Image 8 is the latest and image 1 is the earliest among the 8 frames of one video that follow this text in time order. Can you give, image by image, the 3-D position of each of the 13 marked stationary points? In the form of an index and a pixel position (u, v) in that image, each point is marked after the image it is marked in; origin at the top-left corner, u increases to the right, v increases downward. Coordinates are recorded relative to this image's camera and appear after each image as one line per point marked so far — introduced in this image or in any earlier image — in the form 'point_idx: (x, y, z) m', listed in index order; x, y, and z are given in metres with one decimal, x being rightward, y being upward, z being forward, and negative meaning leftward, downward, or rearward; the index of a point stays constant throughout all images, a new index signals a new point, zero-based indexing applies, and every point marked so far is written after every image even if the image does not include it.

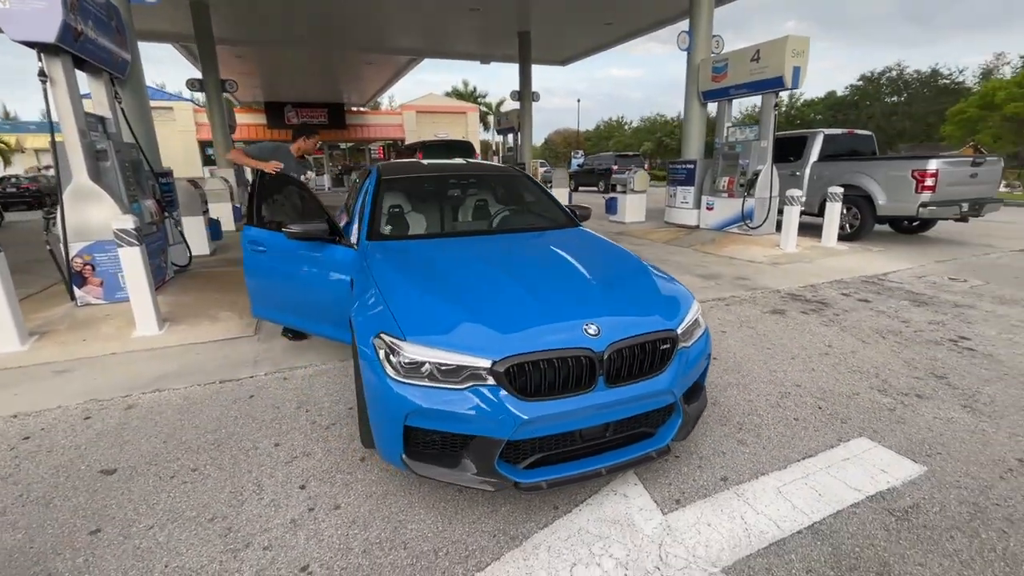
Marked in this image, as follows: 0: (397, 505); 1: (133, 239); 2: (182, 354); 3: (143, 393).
0: (-0.5, -1.0, +2.3) m
1: (-3.3, +0.4, +4.1) m
2: (-2.8, -0.5, +4.0) m
3: (-2.5, -0.7, +3.3) m
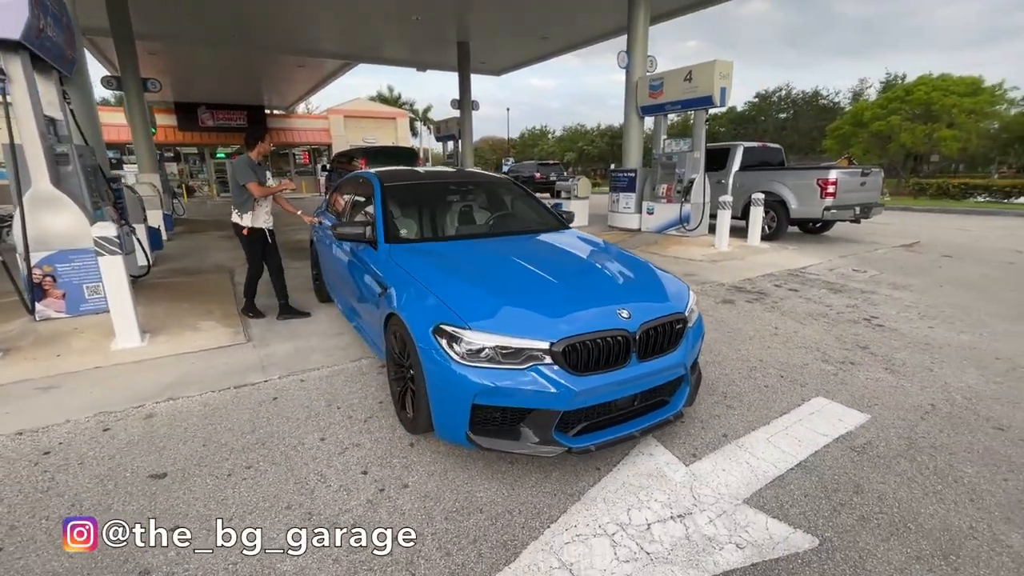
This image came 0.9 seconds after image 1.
0: (-0.3, -1.0, +2.5) m
1: (-3.3, +0.3, +4.0) m
2: (-2.7, -0.6, +3.9) m
3: (-2.4, -0.8, +3.2) m
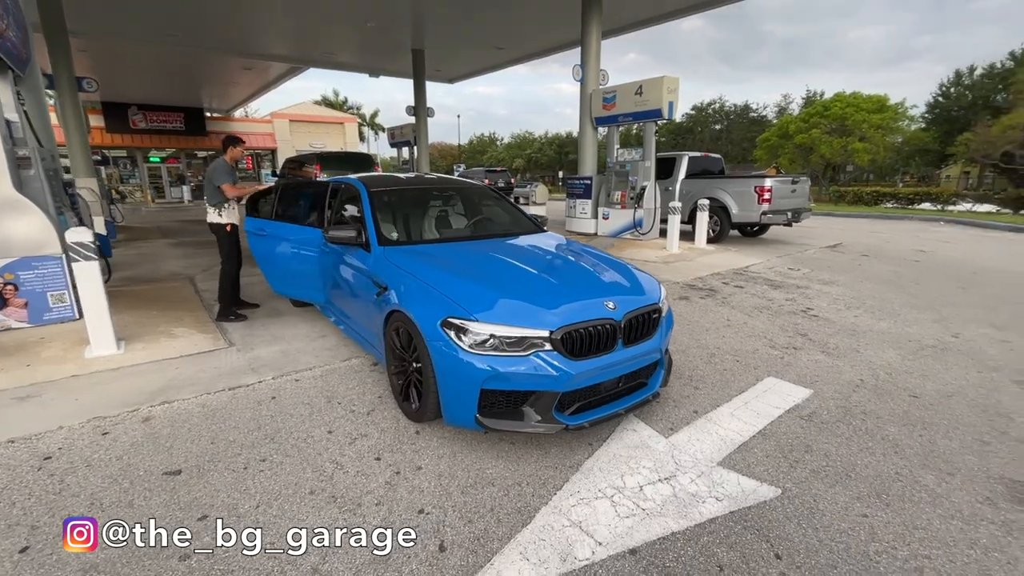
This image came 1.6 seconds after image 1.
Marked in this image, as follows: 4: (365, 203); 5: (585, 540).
0: (-0.2, -1.0, +2.8) m
1: (-3.4, +0.3, +3.9) m
2: (-2.9, -0.6, +3.9) m
3: (-2.4, -0.8, +3.2) m
4: (-1.3, +0.8, +4.2) m
5: (+0.3, -1.2, +2.2) m
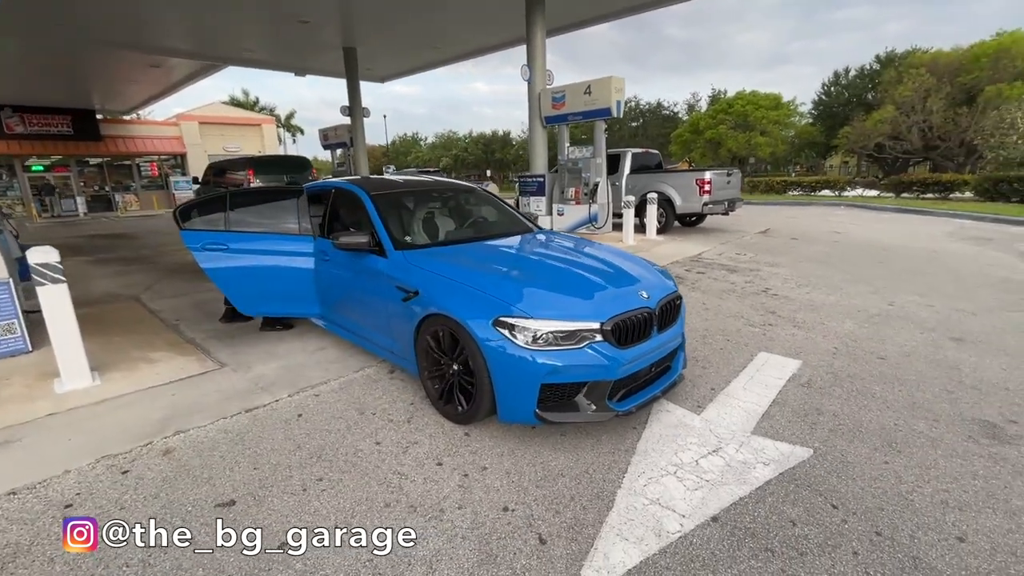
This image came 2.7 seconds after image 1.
0: (+0.1, -1.0, +2.8) m
1: (-3.3, +0.1, +3.5) m
2: (-2.7, -0.8, +3.5) m
3: (-2.1, -0.9, +2.9) m
4: (-1.2, +0.7, +4.1) m
5: (+0.8, -1.1, +2.3) m
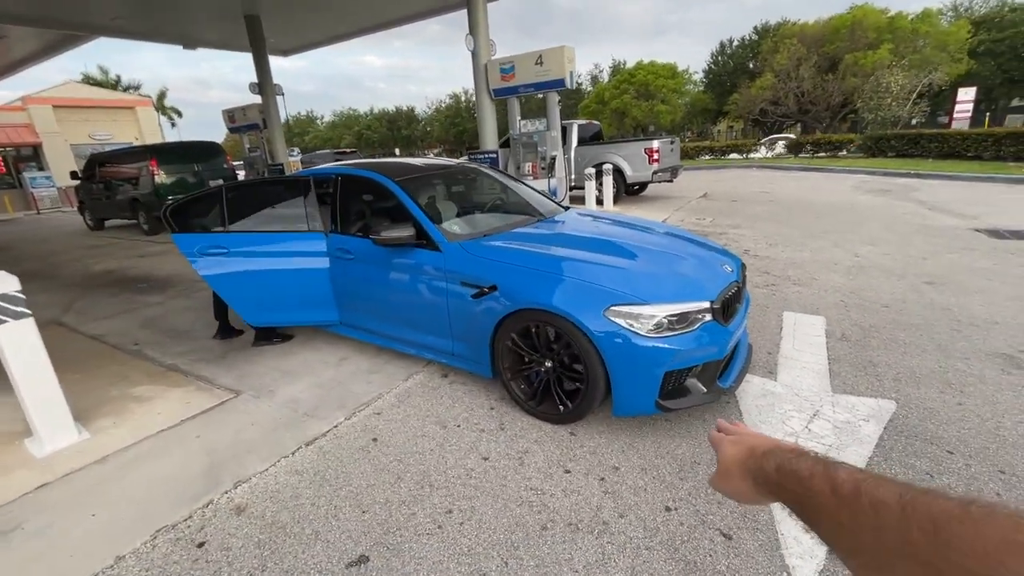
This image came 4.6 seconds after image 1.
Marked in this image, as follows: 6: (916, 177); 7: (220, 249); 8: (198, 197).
0: (+0.8, -0.9, +2.7) m
1: (-2.8, -0.1, +2.7) m
2: (-2.1, -0.9, +2.9) m
3: (-1.4, -1.0, +2.4) m
4: (-0.9, +0.7, +3.6) m
5: (+1.5, -1.0, +2.3) m
6: (+11.2, +3.1, +13.3) m
7: (-2.3, +0.3, +3.8) m
8: (-2.6, +0.8, +3.9) m
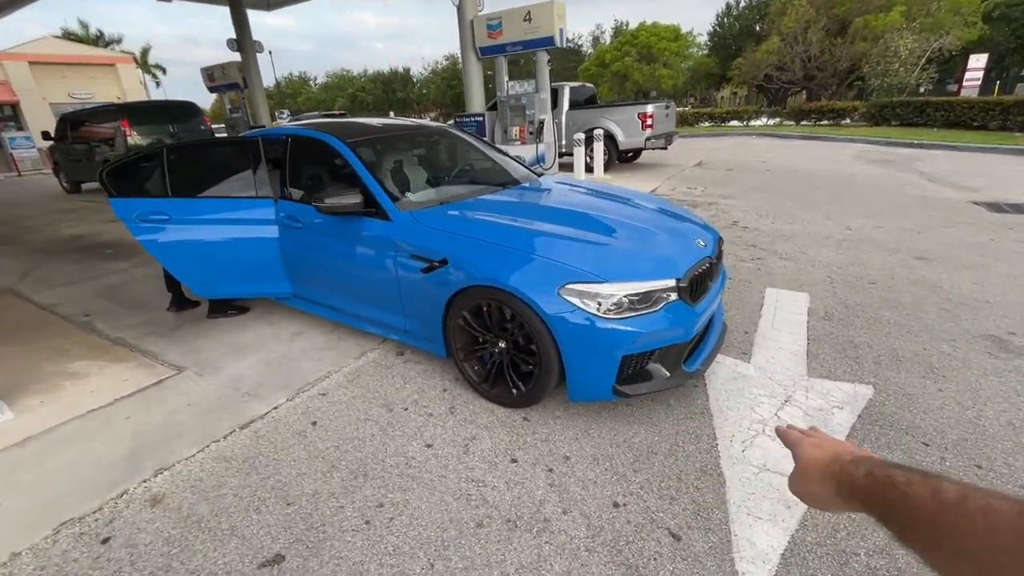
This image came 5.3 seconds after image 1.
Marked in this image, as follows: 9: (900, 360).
0: (+0.5, -0.8, +2.5) m
1: (-3.0, 0.0, +2.4) m
2: (-2.4, -0.8, +2.7) m
3: (-1.7, -0.9, +2.3) m
4: (-1.2, +0.9, +3.3) m
5: (+1.2, -0.9, +2.2) m
6: (+11.0, +3.8, +12.9) m
7: (-2.6, +0.5, +3.5) m
8: (-2.9, +1.0, +3.6) m
9: (+2.5, -0.5, +3.1) m
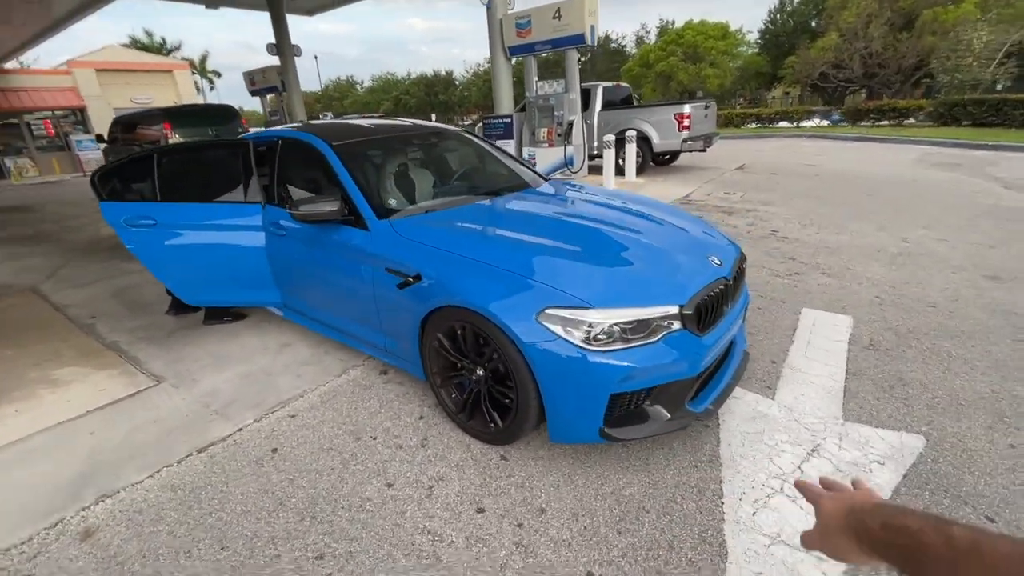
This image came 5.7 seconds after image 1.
0: (+0.4, -0.9, +2.2) m
1: (-3.1, 0.0, +2.4) m
2: (-2.5, -0.8, +2.6) m
3: (-1.9, -1.0, +2.1) m
4: (-1.2, +0.8, +3.1) m
5: (+1.1, -1.0, +1.8) m
6: (+11.7, +3.4, +11.6) m
7: (-2.6, +0.5, +3.4) m
8: (-2.9, +1.0, +3.6) m
9: (+2.5, -0.6, +2.6) m
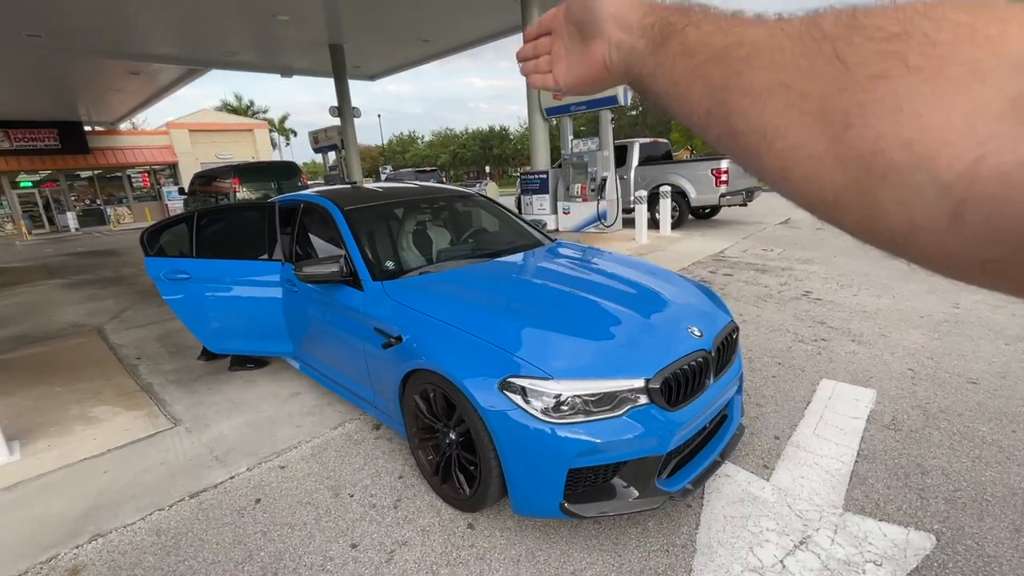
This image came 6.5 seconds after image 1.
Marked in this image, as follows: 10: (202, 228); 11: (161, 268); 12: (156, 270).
0: (+0.2, -1.2, +2.1) m
1: (-3.2, -0.2, +2.8) m
2: (-2.6, -1.1, +2.8) m
3: (-2.0, -1.2, +2.3) m
4: (-1.2, +0.4, +3.3) m
5: (+0.9, -1.3, +1.6) m
6: (+12.6, +1.9, +10.7) m
7: (-2.6, +0.1, +3.8) m
8: (-2.8, +0.6, +4.0) m
9: (+2.3, -1.0, +2.4) m
10: (-2.5, +0.5, +3.9) m
11: (-2.8, +0.2, +3.9) m
12: (-2.9, +0.1, +3.9) m
